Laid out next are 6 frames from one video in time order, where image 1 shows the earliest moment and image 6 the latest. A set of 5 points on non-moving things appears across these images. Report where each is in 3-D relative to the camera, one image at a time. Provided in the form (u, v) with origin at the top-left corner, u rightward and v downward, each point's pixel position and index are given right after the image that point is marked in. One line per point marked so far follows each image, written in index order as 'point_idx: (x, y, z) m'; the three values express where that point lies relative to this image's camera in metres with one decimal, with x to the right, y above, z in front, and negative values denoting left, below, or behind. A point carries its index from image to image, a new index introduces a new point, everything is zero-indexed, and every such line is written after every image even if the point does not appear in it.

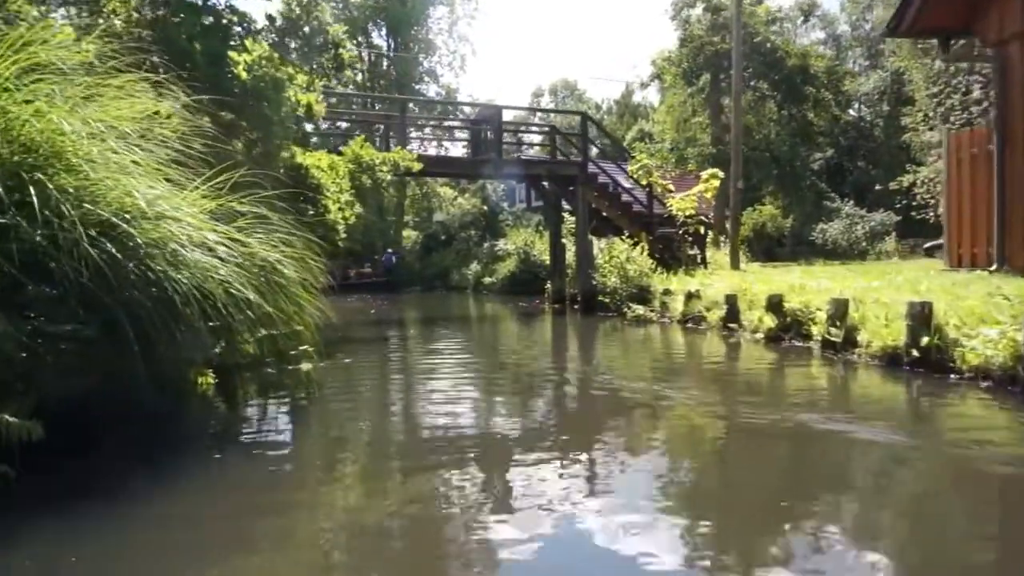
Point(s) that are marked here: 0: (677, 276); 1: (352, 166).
0: (+3.0, +0.2, +17.6) m
1: (-2.3, +1.7, +13.9) m
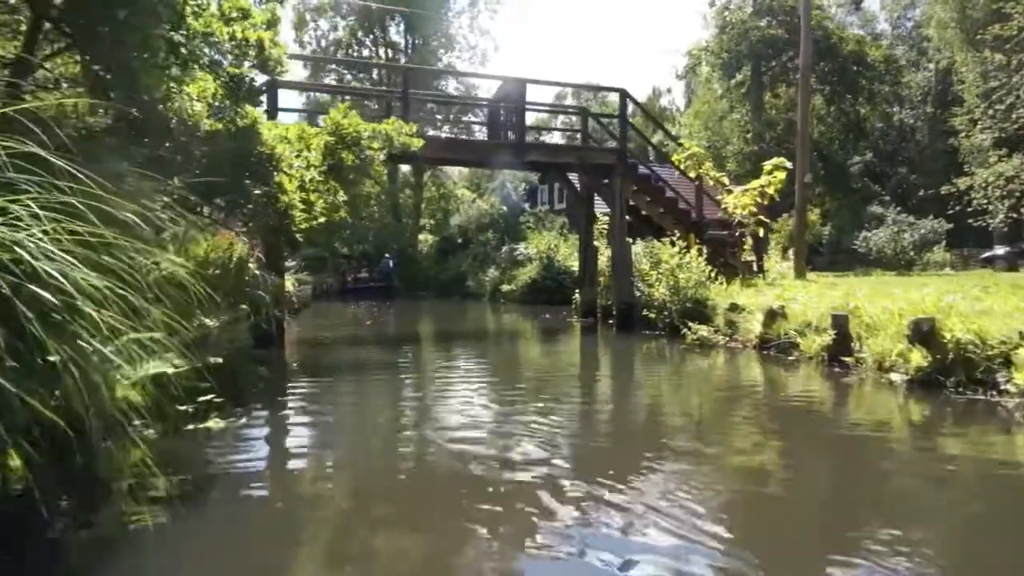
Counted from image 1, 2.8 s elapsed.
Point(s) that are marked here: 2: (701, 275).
0: (+3.3, 0.0, +14.4) m
1: (-2.0, +1.6, +10.8) m
2: (+2.7, +0.2, +14.3) m
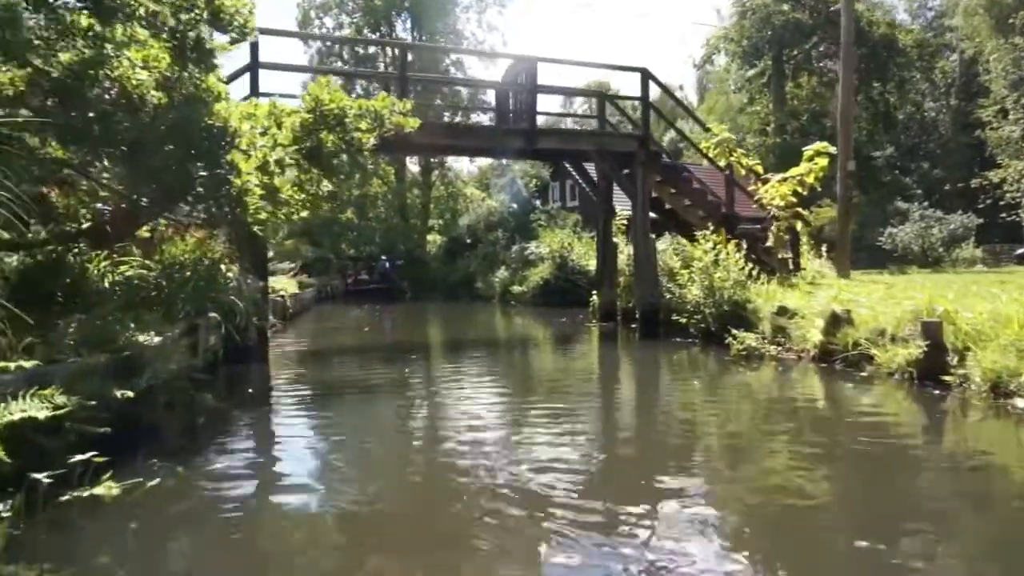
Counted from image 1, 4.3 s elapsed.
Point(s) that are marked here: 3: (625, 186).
0: (+3.4, 0.0, +12.8) m
1: (-1.9, +1.5, +9.2) m
2: (+2.9, +0.2, +12.6) m
3: (+1.8, +1.6, +15.6) m
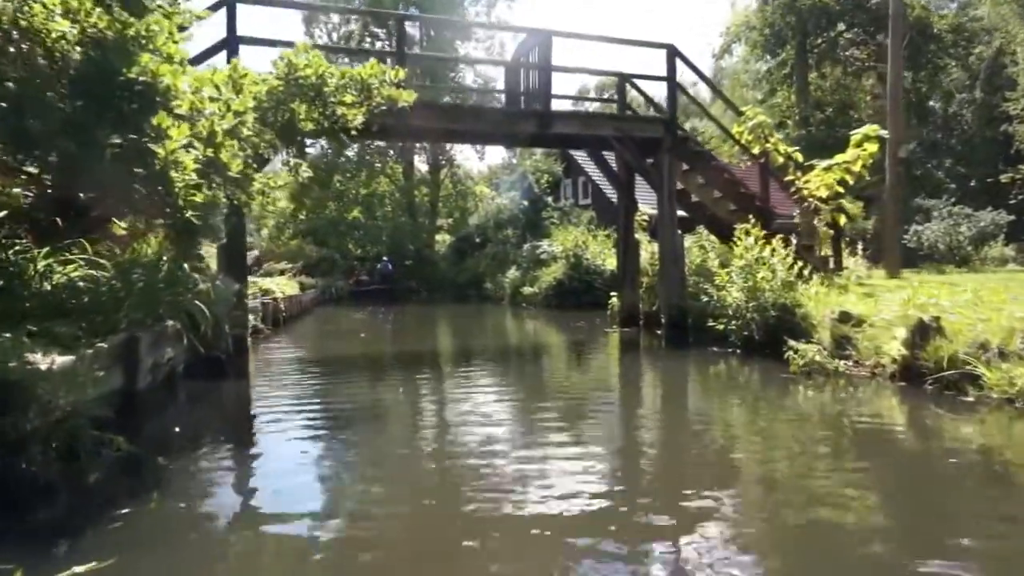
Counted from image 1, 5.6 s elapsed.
0: (+3.6, 0.0, +11.2) m
1: (-1.8, +1.5, +7.7) m
2: (+3.0, +0.2, +11.1) m
3: (+1.9, +1.6, +14.1) m
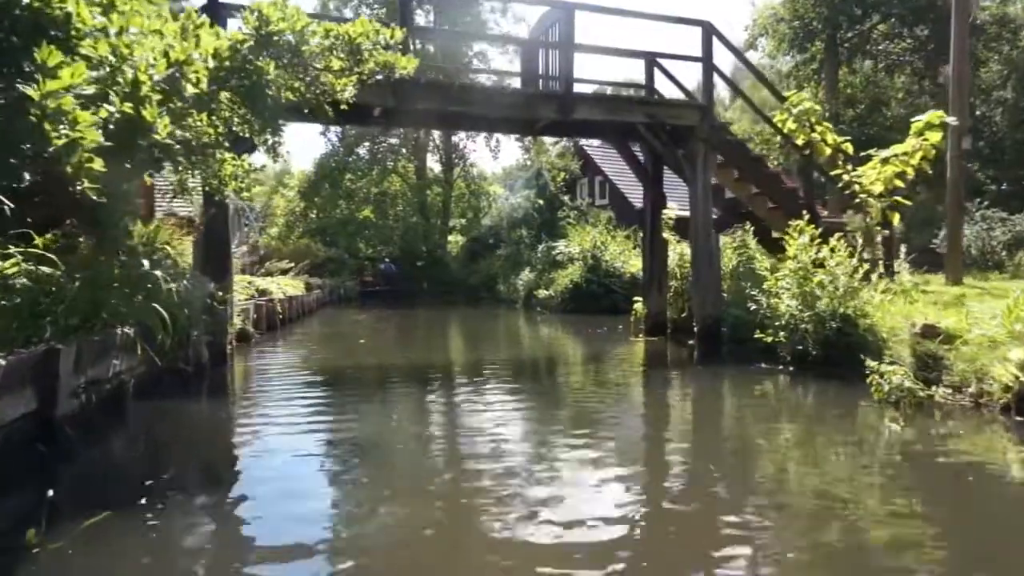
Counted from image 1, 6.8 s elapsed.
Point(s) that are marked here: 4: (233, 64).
0: (+3.7, -0.1, +9.8) m
1: (-1.6, +1.5, +6.3) m
2: (+3.2, +0.1, +9.6) m
3: (+2.1, +1.5, +12.7) m
4: (-1.7, +1.4, +6.4) m
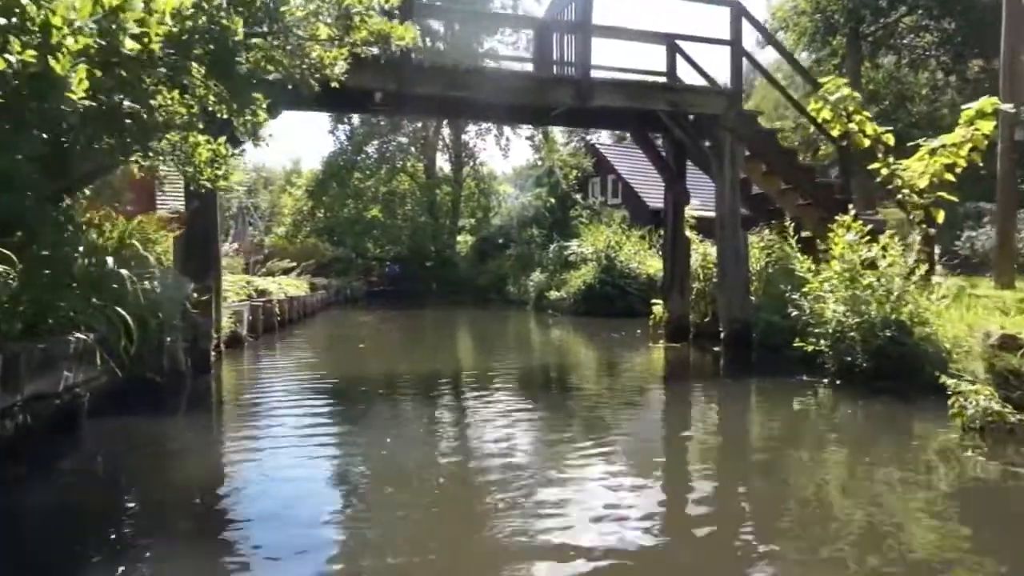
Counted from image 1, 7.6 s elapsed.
0: (+3.8, -0.1, +8.8) m
1: (-1.6, +1.5, +5.4) m
2: (+3.3, +0.1, +8.7) m
3: (+2.3, +1.5, +11.7) m
4: (-1.7, +1.4, +5.5) m
